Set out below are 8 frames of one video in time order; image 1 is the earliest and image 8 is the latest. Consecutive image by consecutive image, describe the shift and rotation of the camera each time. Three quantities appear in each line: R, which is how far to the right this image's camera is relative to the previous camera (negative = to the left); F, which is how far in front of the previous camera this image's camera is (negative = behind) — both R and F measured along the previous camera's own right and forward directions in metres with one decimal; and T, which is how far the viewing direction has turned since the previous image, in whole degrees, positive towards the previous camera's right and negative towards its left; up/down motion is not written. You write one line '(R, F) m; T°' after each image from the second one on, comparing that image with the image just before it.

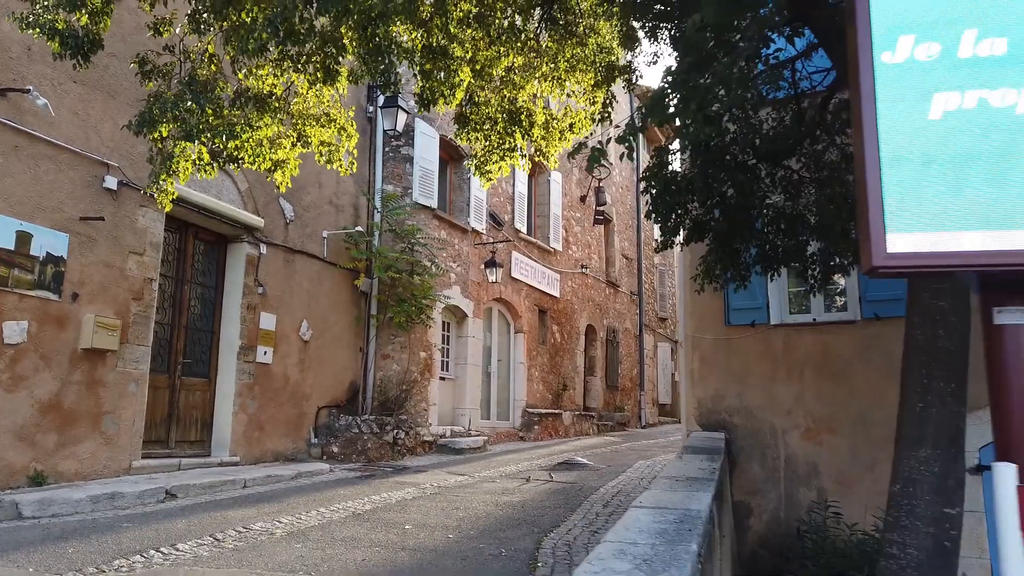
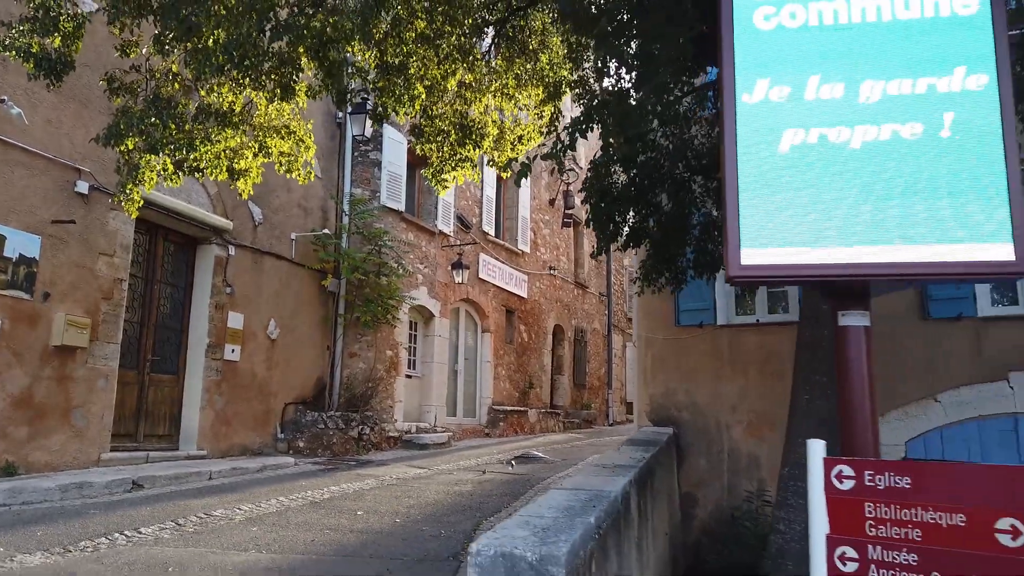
(+0.2, -0.4) m; +1°
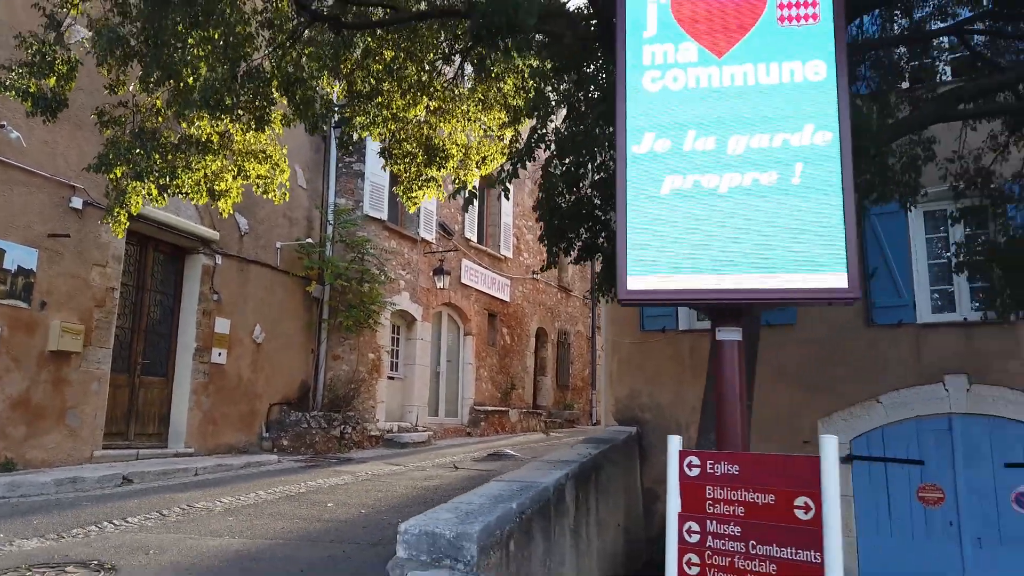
(+0.3, -0.5) m; 0°
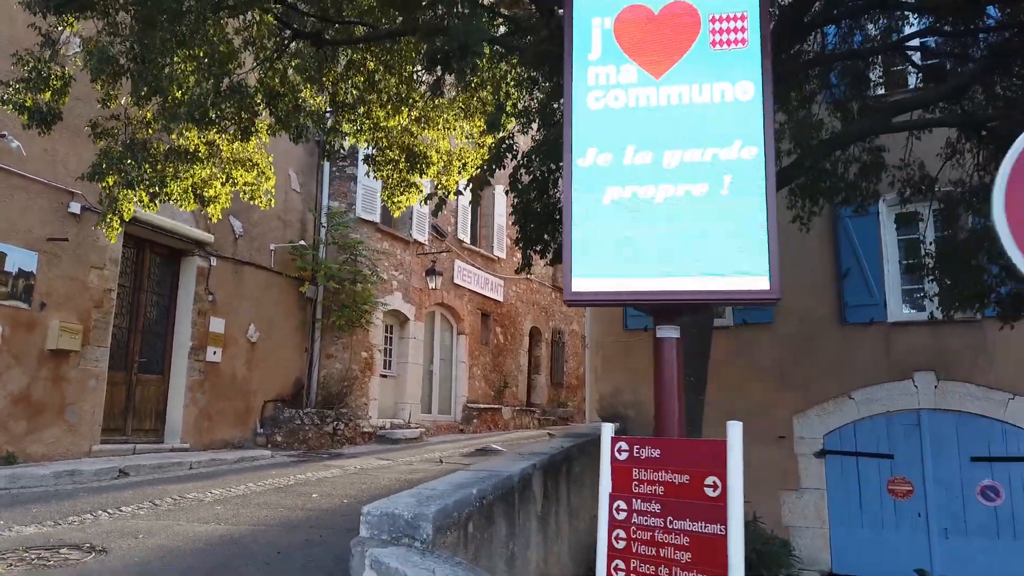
(+0.2, -0.3) m; 0°
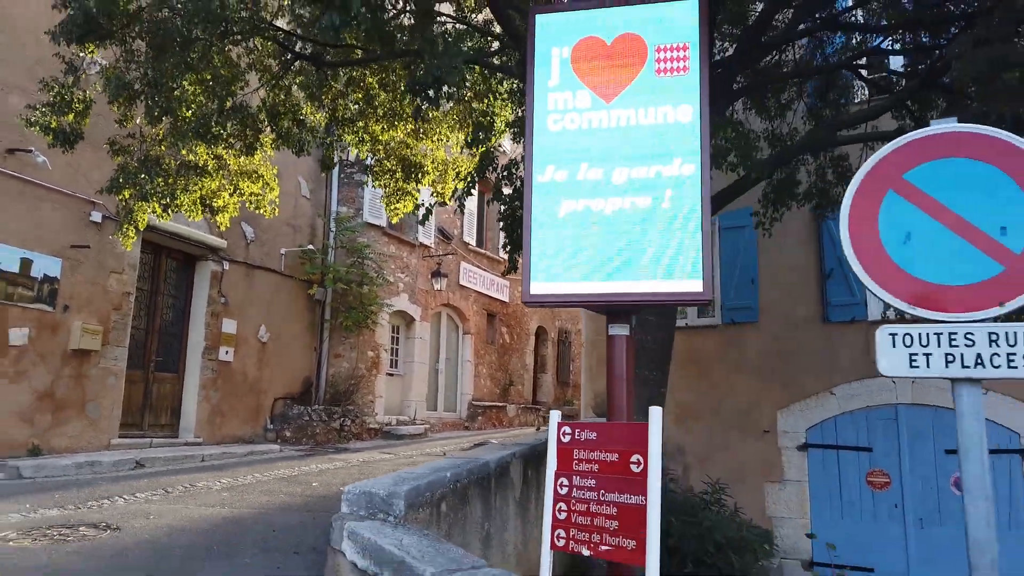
(+0.3, -0.4) m; -1°
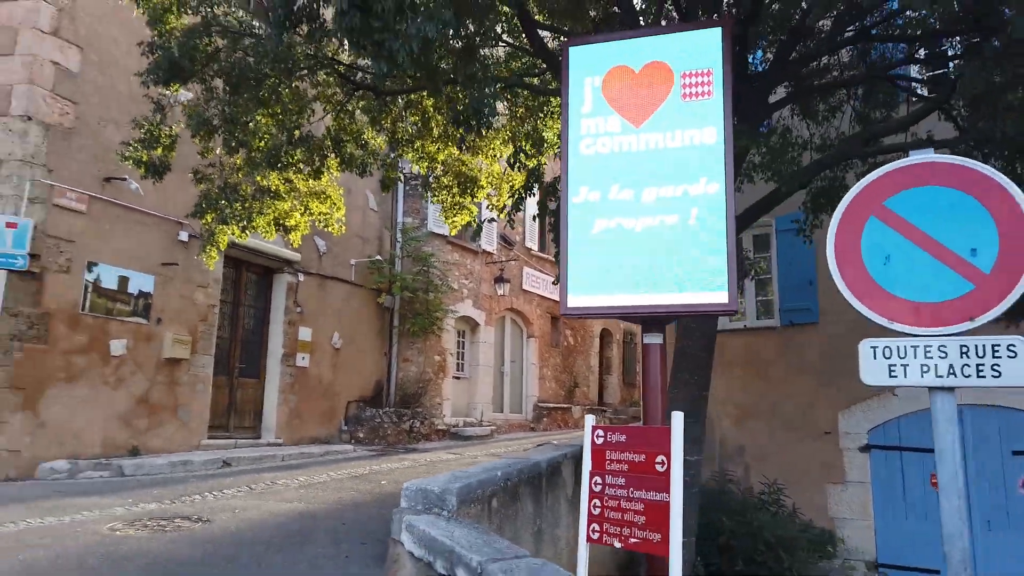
(+0.2, -0.3) m; -5°
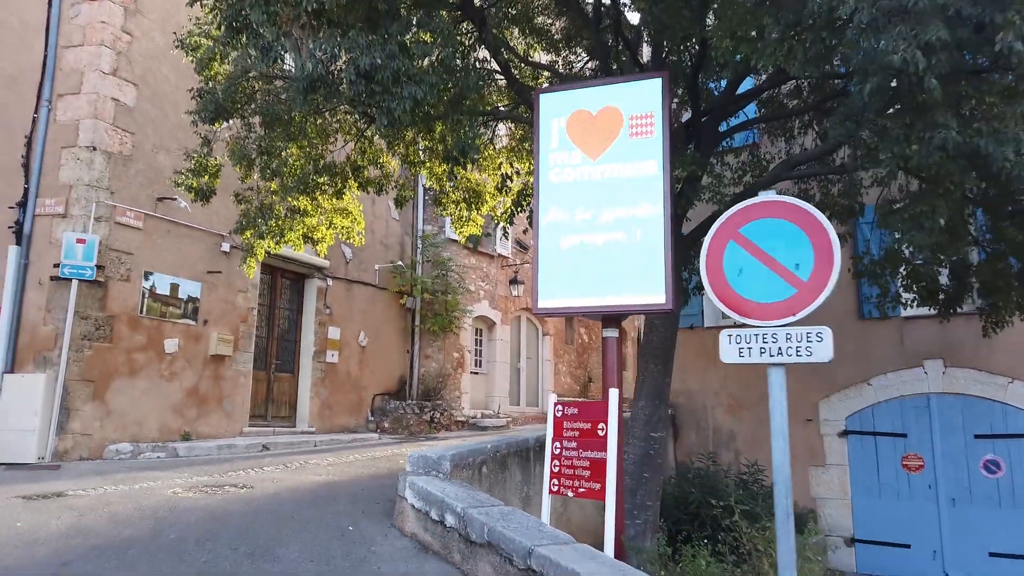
(+0.3, -0.9) m; -2°
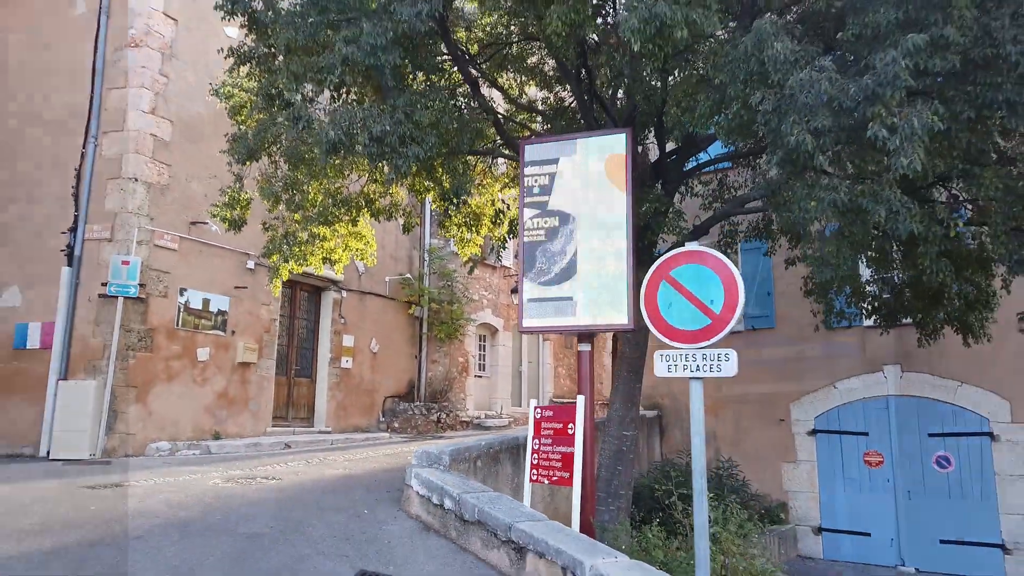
(+0.2, -0.9) m; -1°
